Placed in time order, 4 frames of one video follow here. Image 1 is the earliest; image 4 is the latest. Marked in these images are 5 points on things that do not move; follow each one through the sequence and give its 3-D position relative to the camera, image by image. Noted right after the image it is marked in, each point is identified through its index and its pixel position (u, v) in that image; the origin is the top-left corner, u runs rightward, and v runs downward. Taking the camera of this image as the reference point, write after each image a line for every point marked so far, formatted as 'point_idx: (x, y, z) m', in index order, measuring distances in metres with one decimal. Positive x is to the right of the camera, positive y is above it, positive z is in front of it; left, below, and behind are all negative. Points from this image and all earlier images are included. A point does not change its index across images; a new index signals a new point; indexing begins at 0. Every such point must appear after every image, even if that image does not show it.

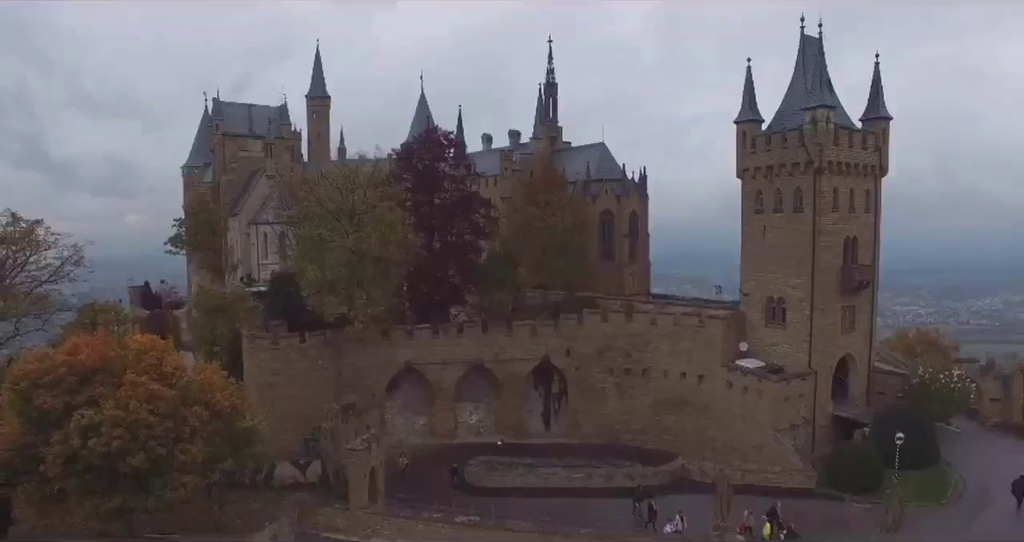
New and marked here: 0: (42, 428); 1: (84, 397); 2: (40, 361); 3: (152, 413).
0: (-9.7, -3.3, +14.8) m
1: (-8.8, -2.6, +14.7) m
2: (-9.9, -2.0, +15.1) m
3: (-7.4, -3.0, +14.8) m
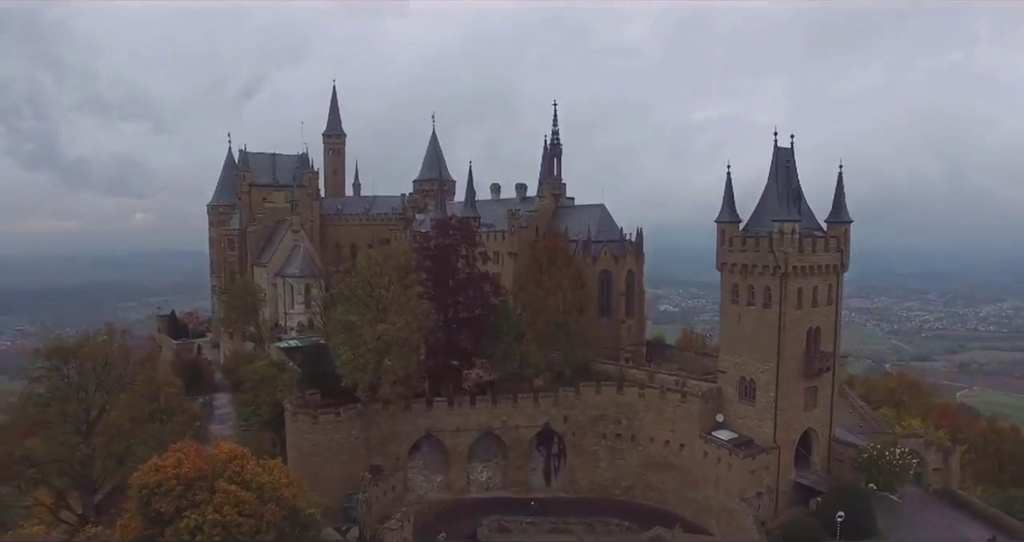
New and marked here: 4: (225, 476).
0: (-9.5, -6.8, +19.0) m
1: (-8.6, -6.1, +18.9) m
2: (-9.7, -5.5, +19.3) m
3: (-7.2, -6.5, +19.0) m
4: (-8.0, -5.8, +20.0) m
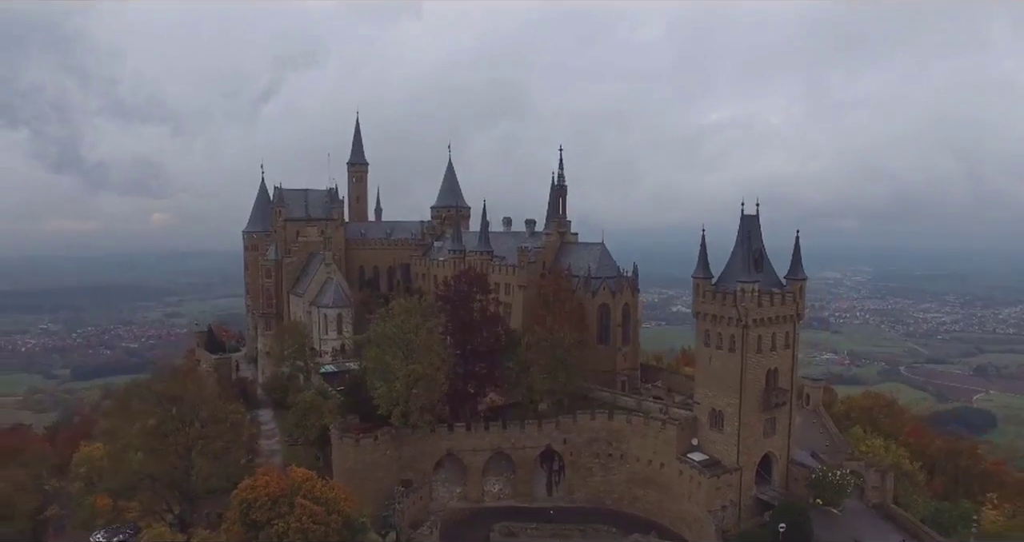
0: (-9.3, -9.2, +25.4) m
1: (-8.4, -8.6, +25.2) m
2: (-9.5, -7.9, +25.7) m
3: (-7.1, -9.0, +25.3) m
4: (-7.8, -8.2, +26.3) m
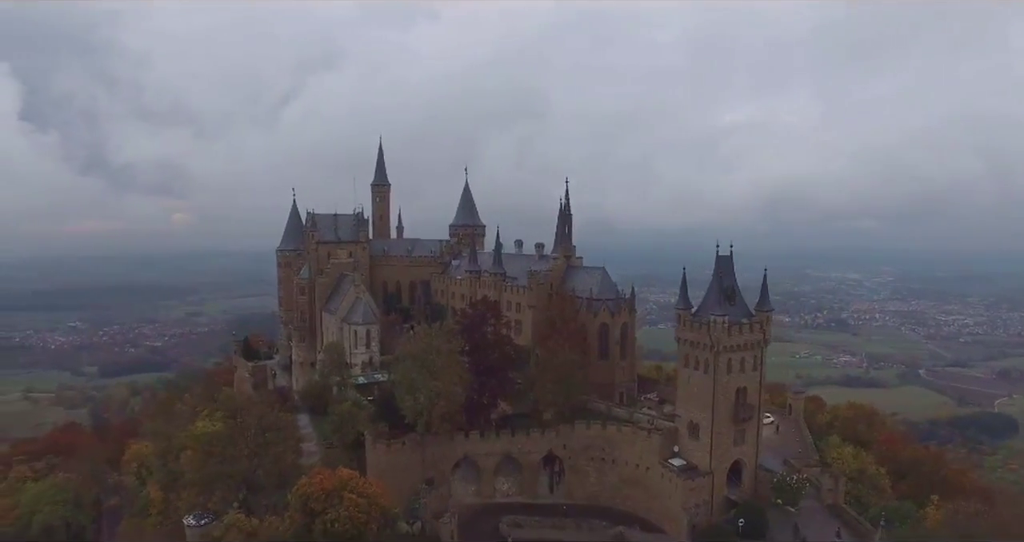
0: (-9.2, -11.1, +32.1) m
1: (-8.2, -10.5, +32.0) m
2: (-9.3, -9.8, +32.5) m
3: (-6.9, -10.9, +32.0) m
4: (-7.7, -10.1, +33.1) m
